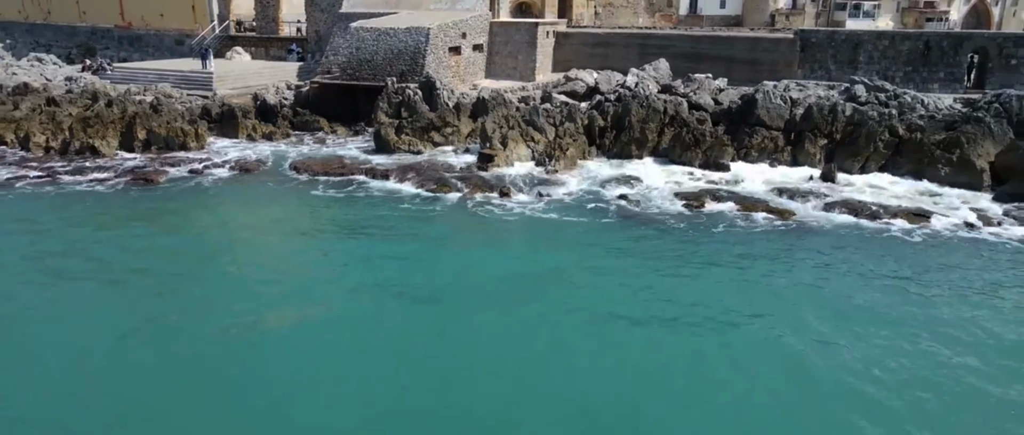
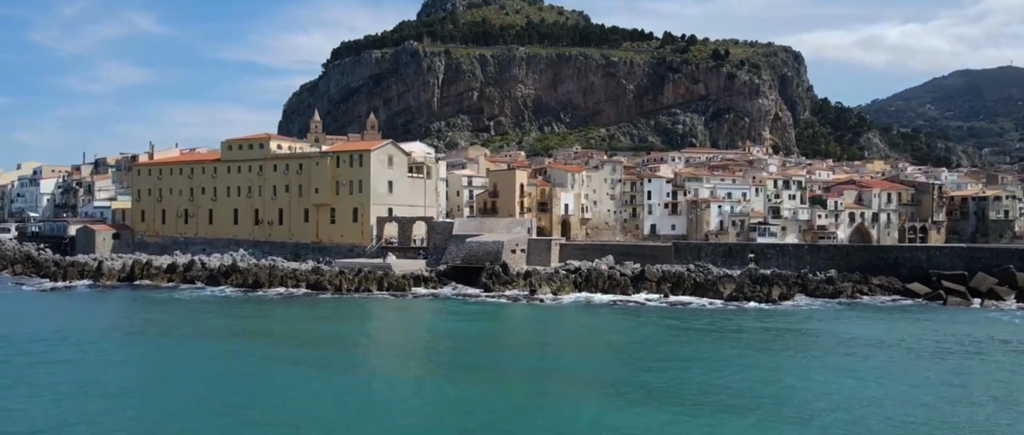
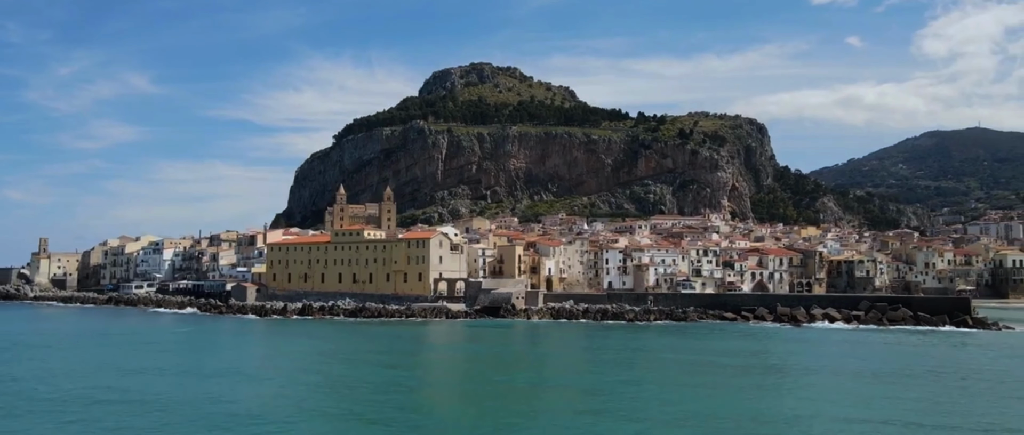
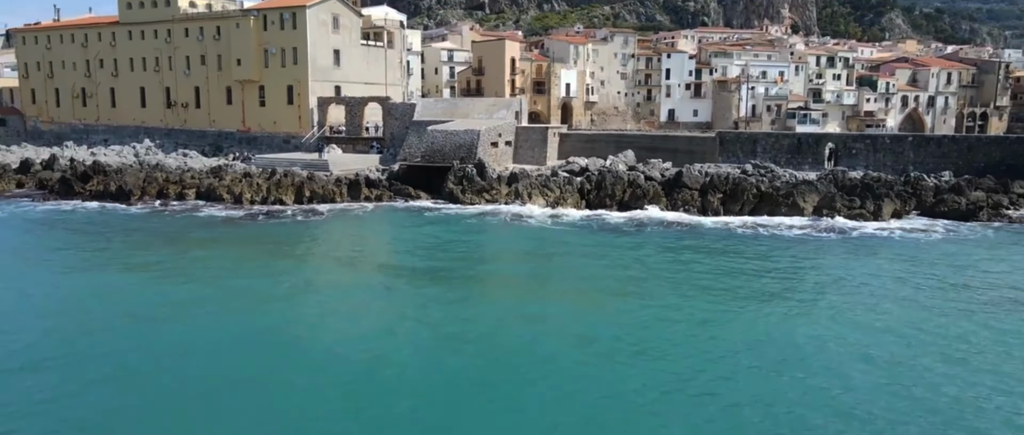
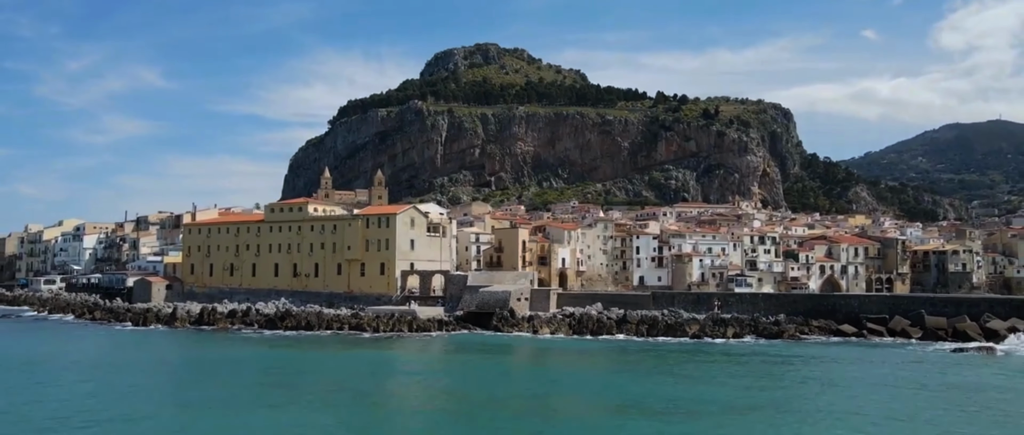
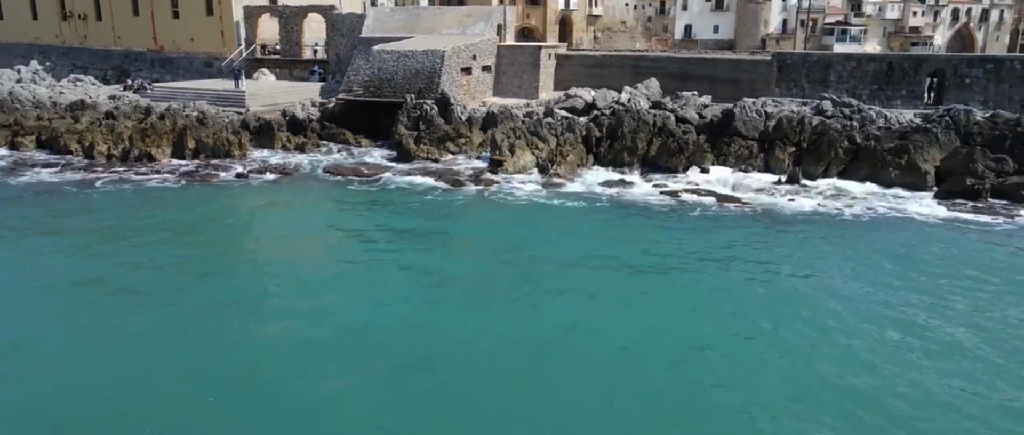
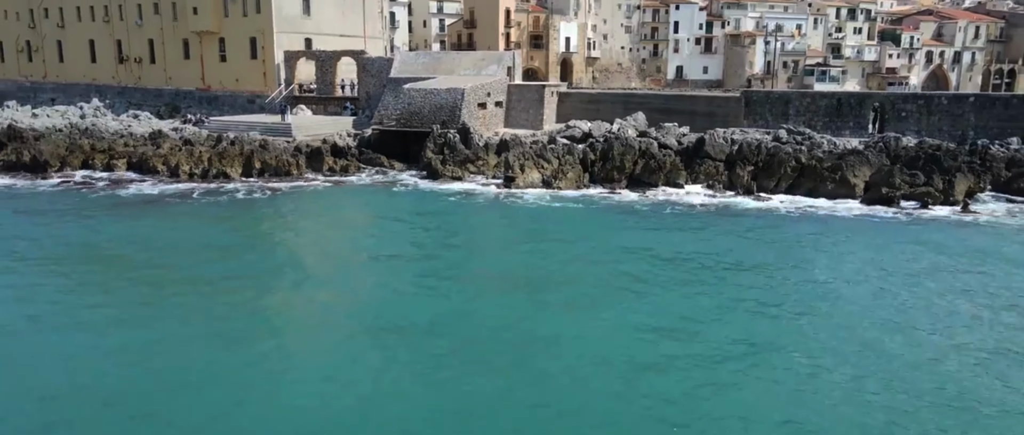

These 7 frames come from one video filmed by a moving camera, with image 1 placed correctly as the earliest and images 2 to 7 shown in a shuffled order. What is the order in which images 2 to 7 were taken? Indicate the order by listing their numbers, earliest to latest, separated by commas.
6, 7, 4, 2, 5, 3
